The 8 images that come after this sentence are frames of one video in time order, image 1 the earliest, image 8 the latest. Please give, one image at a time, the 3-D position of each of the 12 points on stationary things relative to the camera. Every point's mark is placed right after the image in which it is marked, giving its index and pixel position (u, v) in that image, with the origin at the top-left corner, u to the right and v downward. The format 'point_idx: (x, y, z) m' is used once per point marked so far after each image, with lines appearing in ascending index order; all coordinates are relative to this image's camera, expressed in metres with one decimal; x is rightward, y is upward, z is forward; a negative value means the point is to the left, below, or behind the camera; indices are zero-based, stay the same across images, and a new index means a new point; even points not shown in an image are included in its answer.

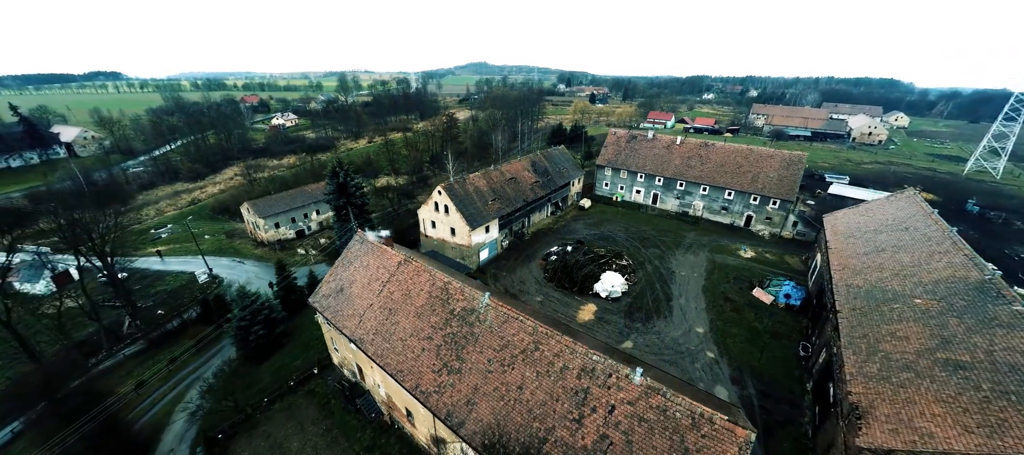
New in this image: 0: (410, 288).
0: (-4.7, -2.8, +15.9) m
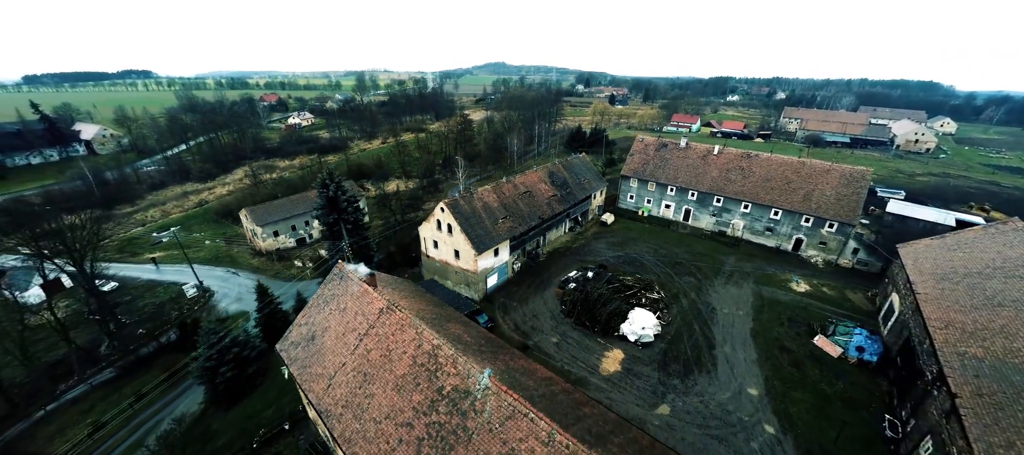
0: (-4.4, -4.4, +12.4) m
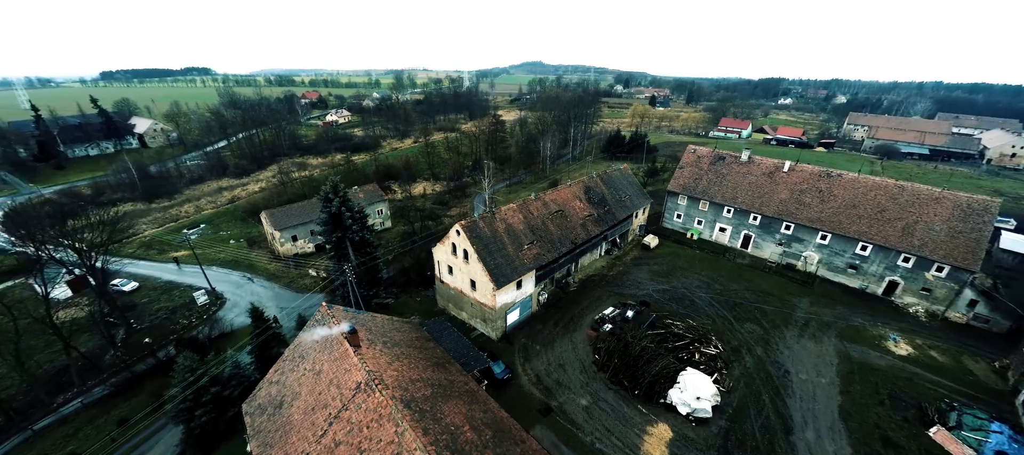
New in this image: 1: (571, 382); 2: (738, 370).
0: (-4.0, -5.9, +9.2) m
1: (+3.2, -8.2, +18.2) m
2: (+12.7, -8.0, +19.2) m
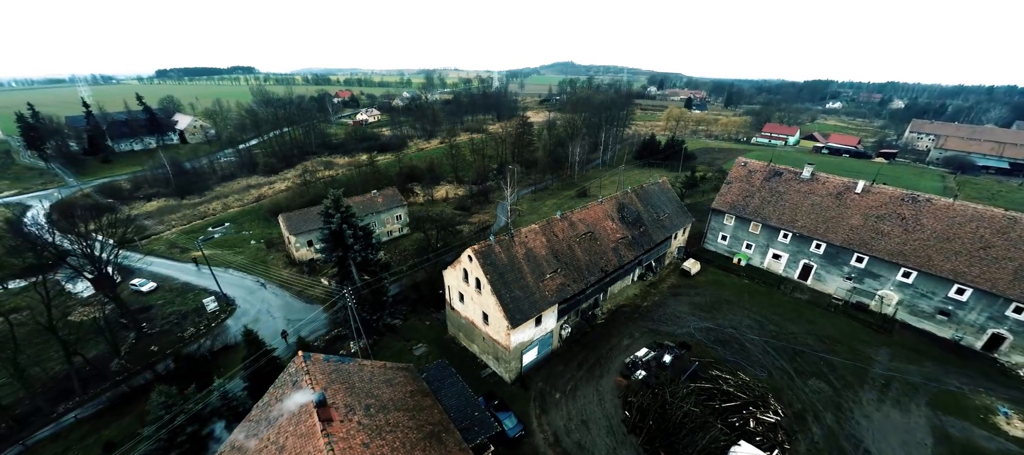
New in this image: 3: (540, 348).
0: (-4.0, -7.2, +6.8) m
1: (+3.7, -9.8, +15.3) m
2: (+13.3, -9.9, +15.6) m
3: (+1.5, -6.6, +18.9) m
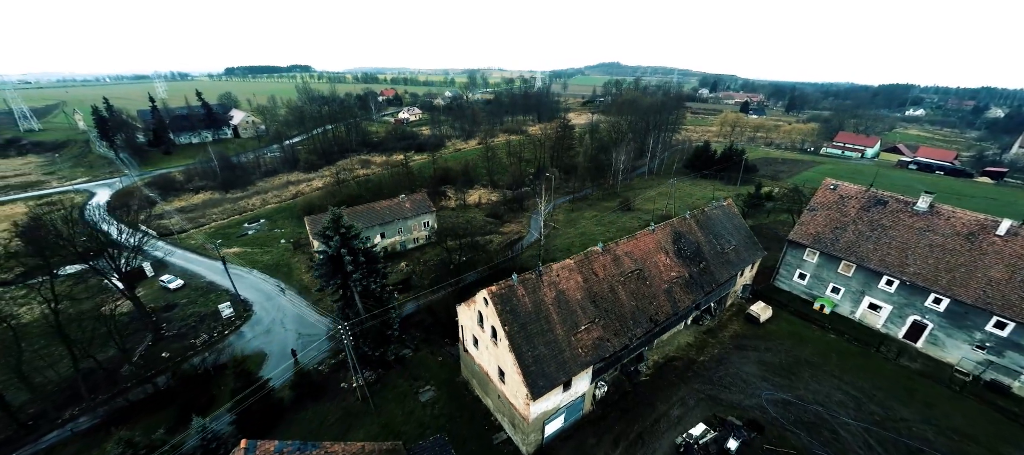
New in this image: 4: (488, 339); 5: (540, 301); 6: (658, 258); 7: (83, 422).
0: (-4.3, -8.5, +3.8) m
1: (+4.1, -11.6, +11.5) m
2: (+13.7, -12.3, +10.8) m
3: (+2.5, -8.3, +15.3) m
4: (-1.0, -4.9, +14.8) m
5: (+1.2, -3.2, +14.6) m
6: (+8.0, -1.7, +18.9) m
7: (-24.1, -11.0, +19.2) m
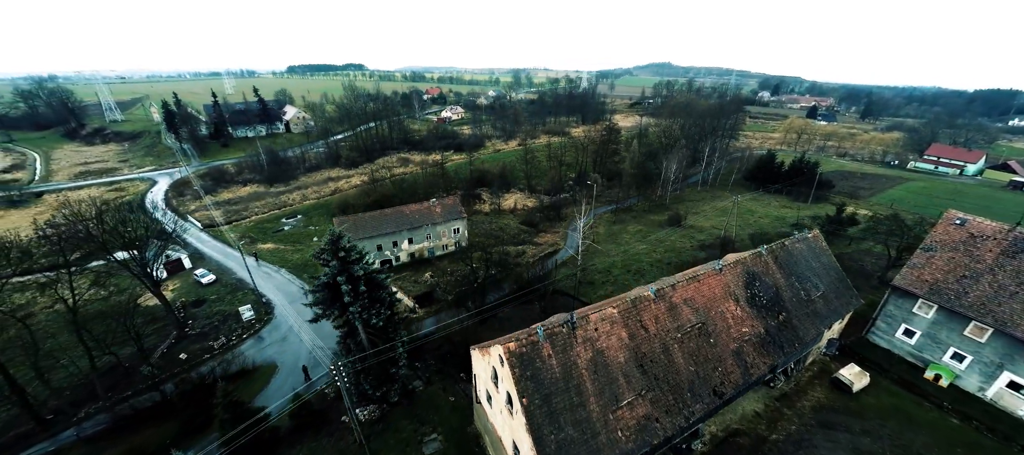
0: (-4.9, -9.6, +1.3) m
1: (+4.0, -13.1, +8.1) m
2: (+13.4, -14.4, +6.4) m
3: (+3.0, -9.8, +12.0) m
4: (-0.3, -6.1, +11.9) m
5: (+1.9, -4.6, +11.4) m
6: (+9.3, -3.6, +15.0) m
7: (-23.1, -10.9, +18.8) m
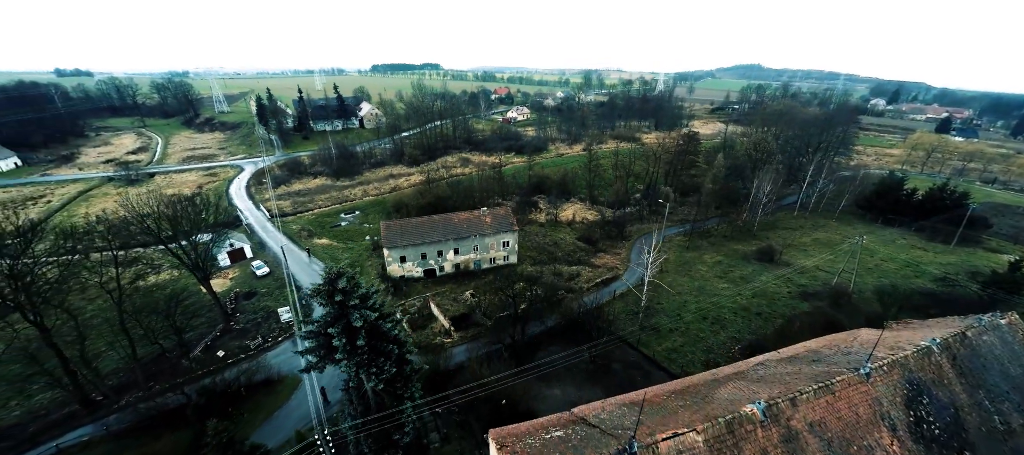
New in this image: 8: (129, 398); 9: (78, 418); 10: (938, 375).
0: (-6.4, -10.8, -1.3) m
1: (+3.2, -15.2, +3.9) m
2: (+12.0, -17.2, +0.6) m
3: (+3.1, -11.7, +7.9) m
4: (+0.1, -7.8, +8.4) m
5: (+2.4, -6.5, +7.5) m
6: (+10.3, -6.1, +9.8) m
7: (-21.5, -10.6, +19.0) m
8: (-22.8, -10.3, +20.3) m
9: (-24.2, -10.8, +19.0) m
10: (+14.2, -5.0, +11.5) m
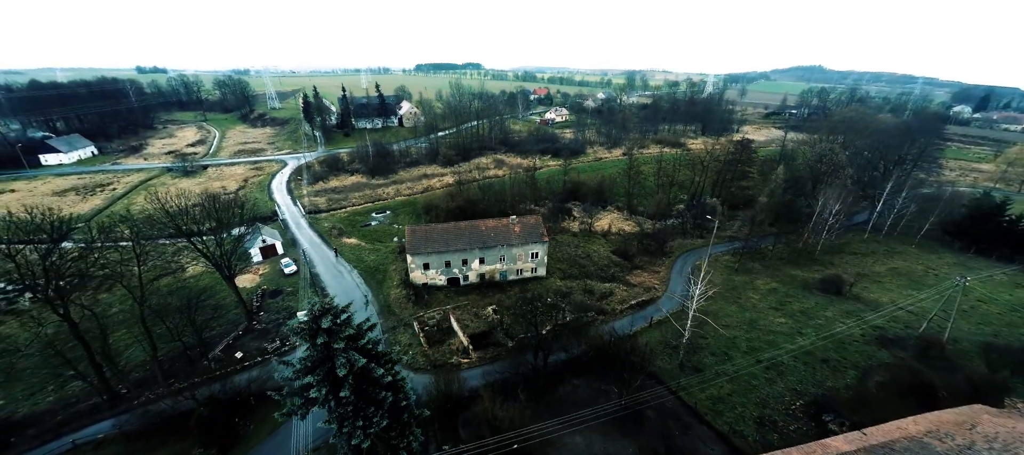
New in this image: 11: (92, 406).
0: (-7.7, -11.5, -2.6) m
1: (+2.1, -16.4, +1.6) m
2: (+10.5, -18.8, -2.5) m
3: (+2.6, -13.0, +5.6) m
4: (-0.1, -8.9, +6.3) m
5: (+2.2, -7.7, +5.2) m
6: (+10.3, -7.7, +6.7) m
7: (-20.7, -10.6, +19.0) m
8: (-21.9, -10.2, +20.5) m
9: (-23.3, -10.6, +19.3) m
10: (+14.4, -6.8, +8.0) m
11: (-24.0, -10.2, +19.5) m
